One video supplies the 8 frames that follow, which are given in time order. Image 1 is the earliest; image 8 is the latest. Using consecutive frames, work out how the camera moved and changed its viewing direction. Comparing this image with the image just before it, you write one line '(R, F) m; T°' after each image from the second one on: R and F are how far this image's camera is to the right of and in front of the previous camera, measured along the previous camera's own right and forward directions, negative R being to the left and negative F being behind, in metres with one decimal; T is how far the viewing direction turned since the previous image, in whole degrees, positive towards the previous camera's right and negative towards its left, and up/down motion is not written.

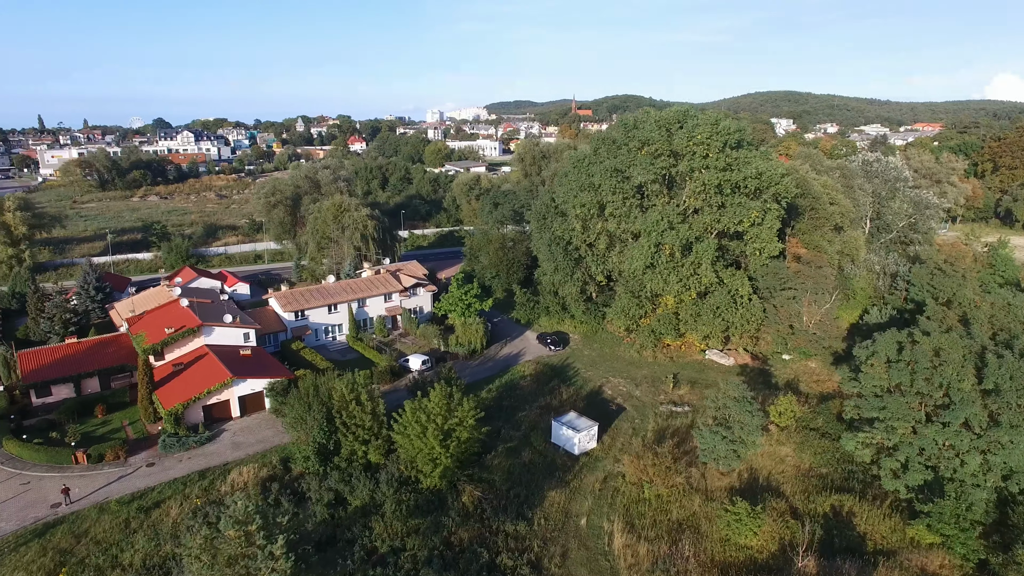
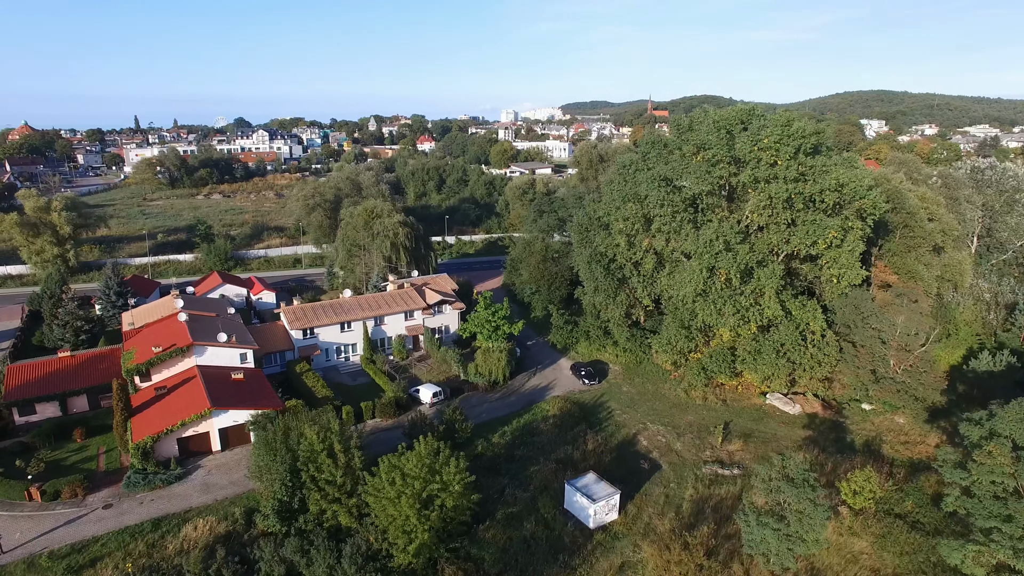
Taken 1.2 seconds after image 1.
(+1.8, +3.9) m; -6°
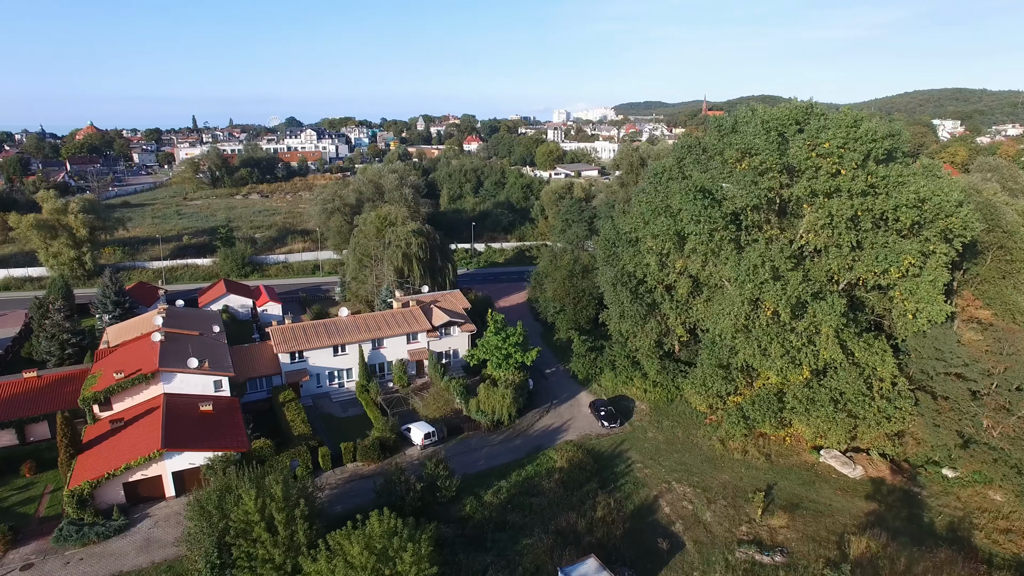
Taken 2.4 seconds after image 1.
(+1.5, +3.7) m; -4°
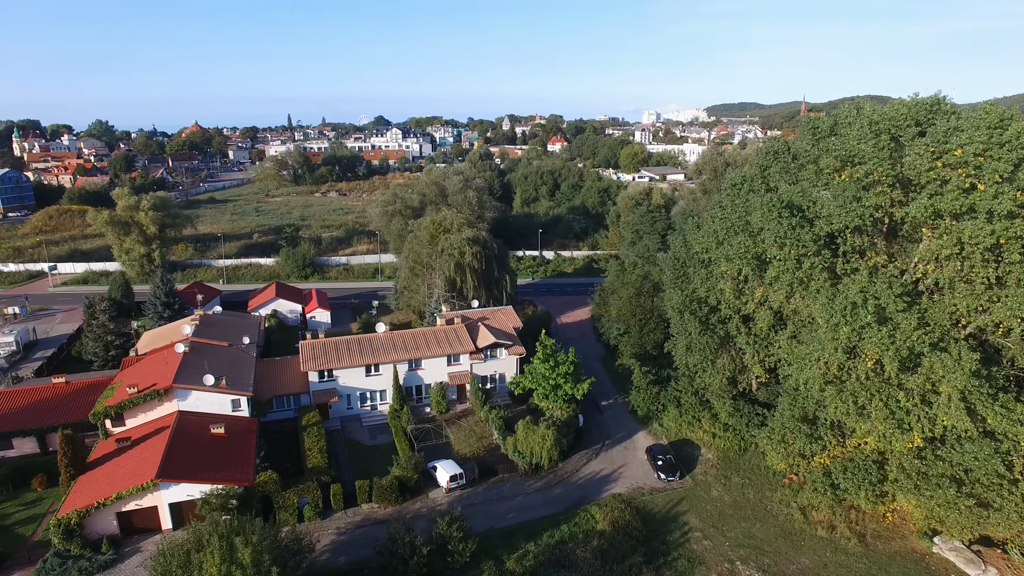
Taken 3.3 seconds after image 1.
(+1.1, +3.1) m; -7°
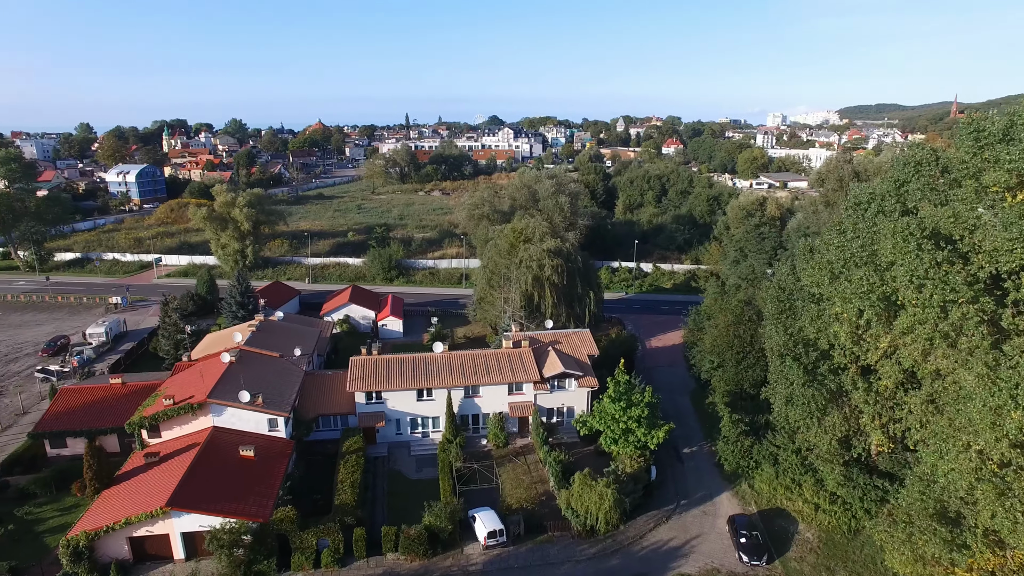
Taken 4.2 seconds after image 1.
(+1.2, +3.0) m; -9°
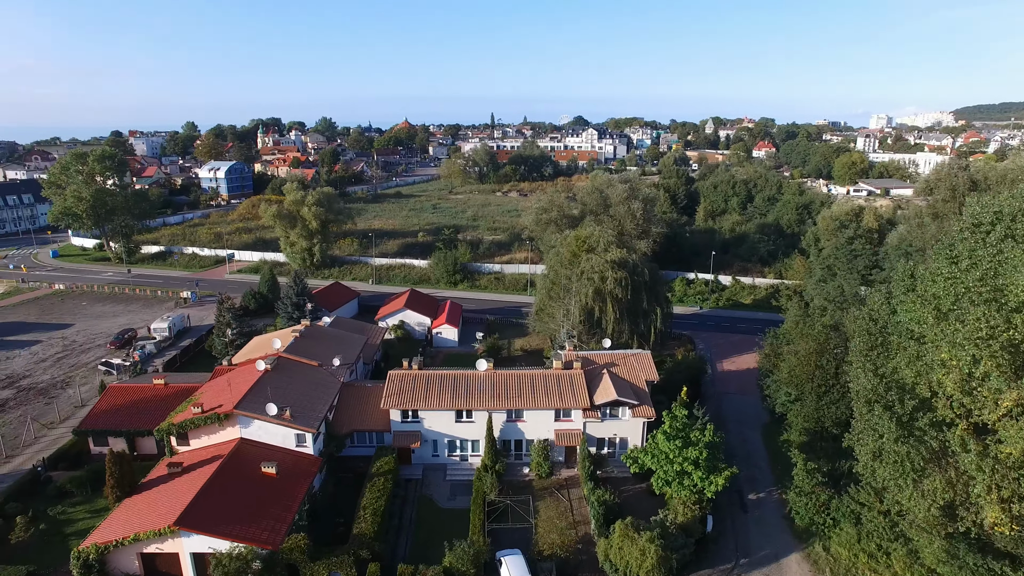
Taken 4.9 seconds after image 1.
(+1.0, +1.9) m; -7°
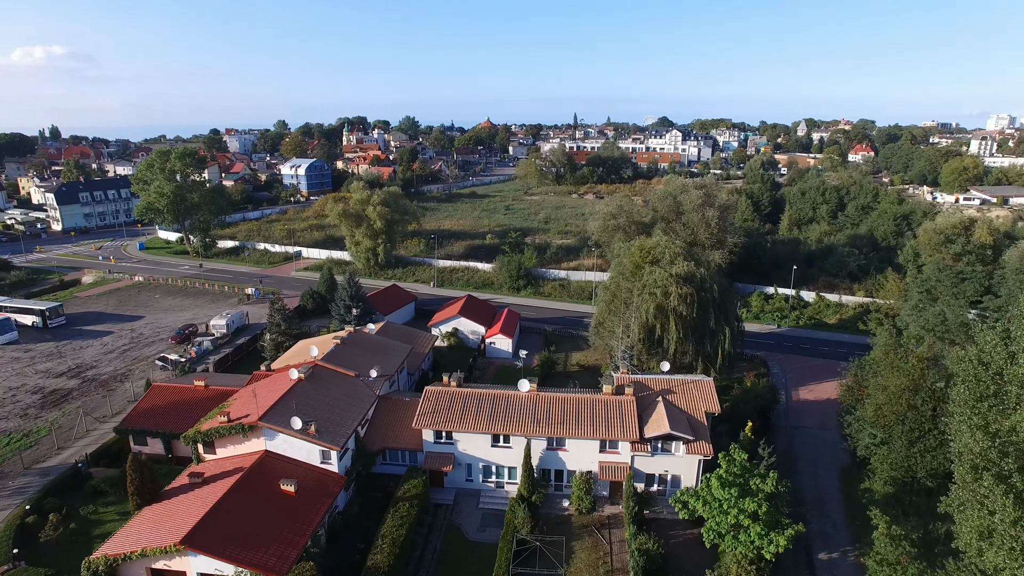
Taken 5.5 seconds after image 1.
(+1.0, +1.7) m; -7°
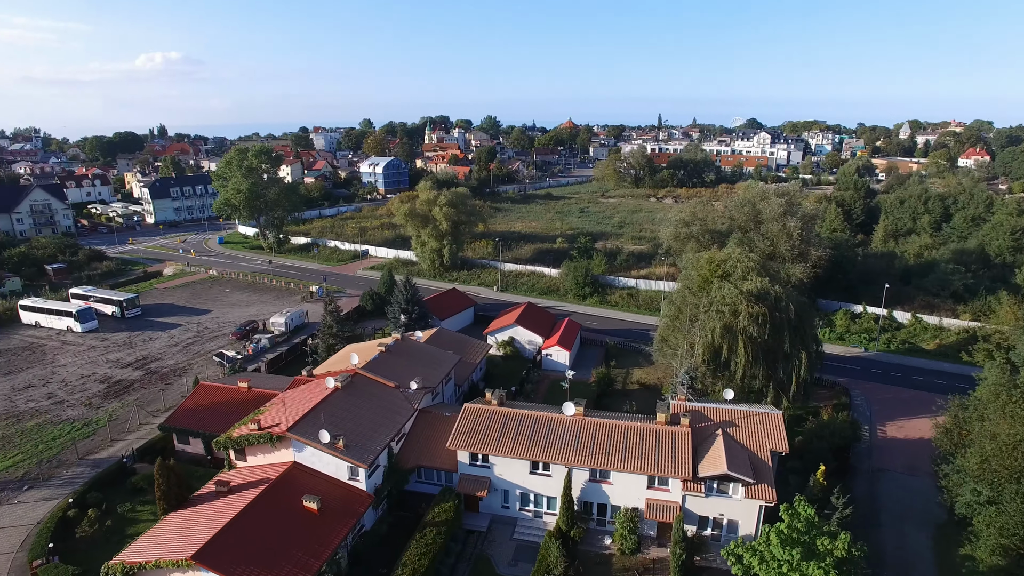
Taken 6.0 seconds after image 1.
(+0.9, +1.5) m; -7°
